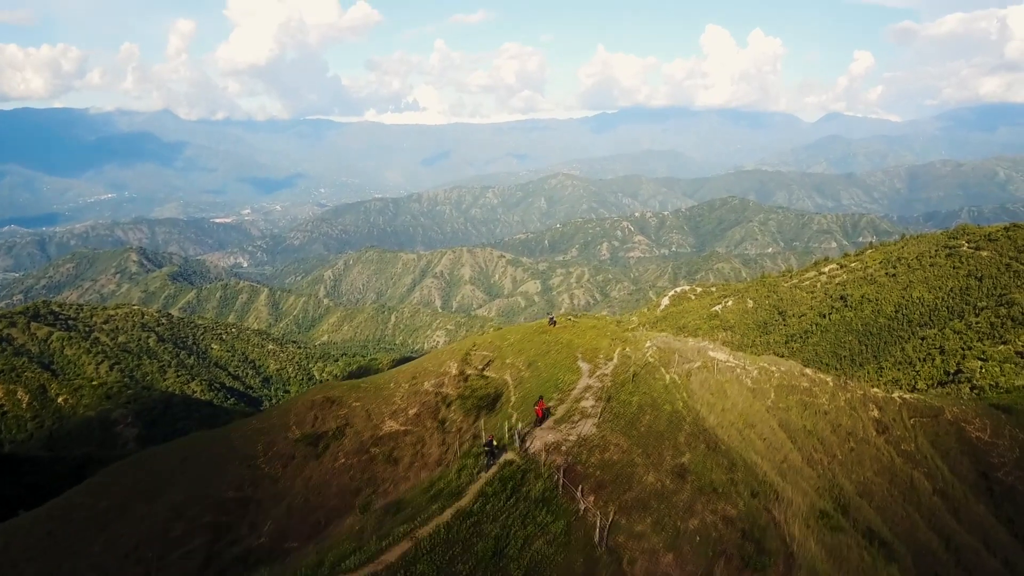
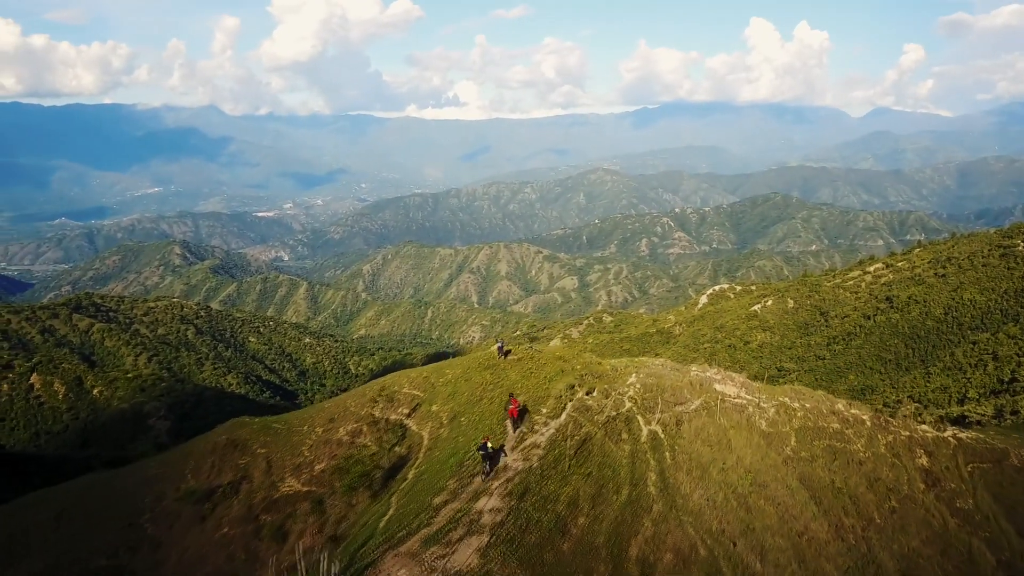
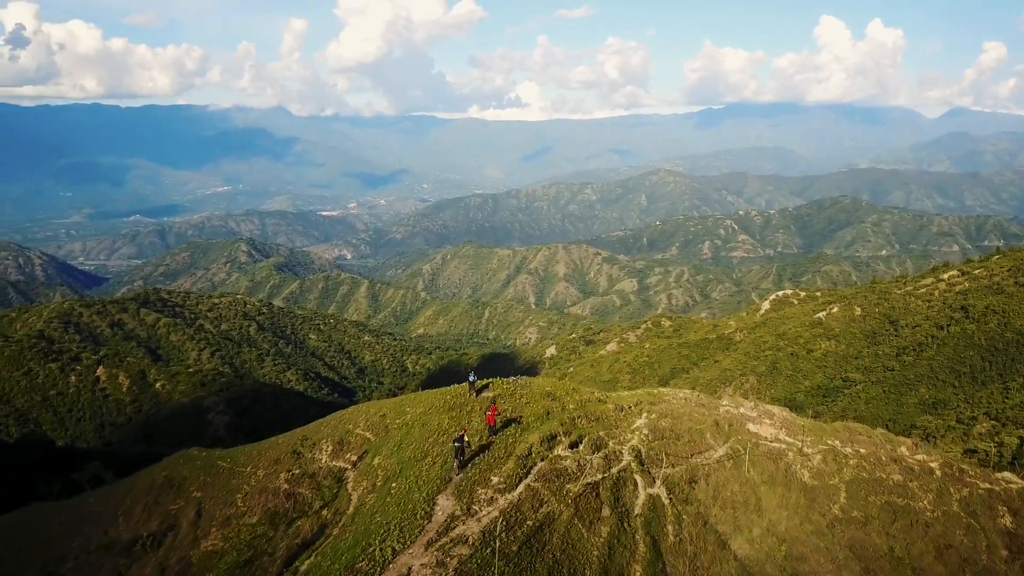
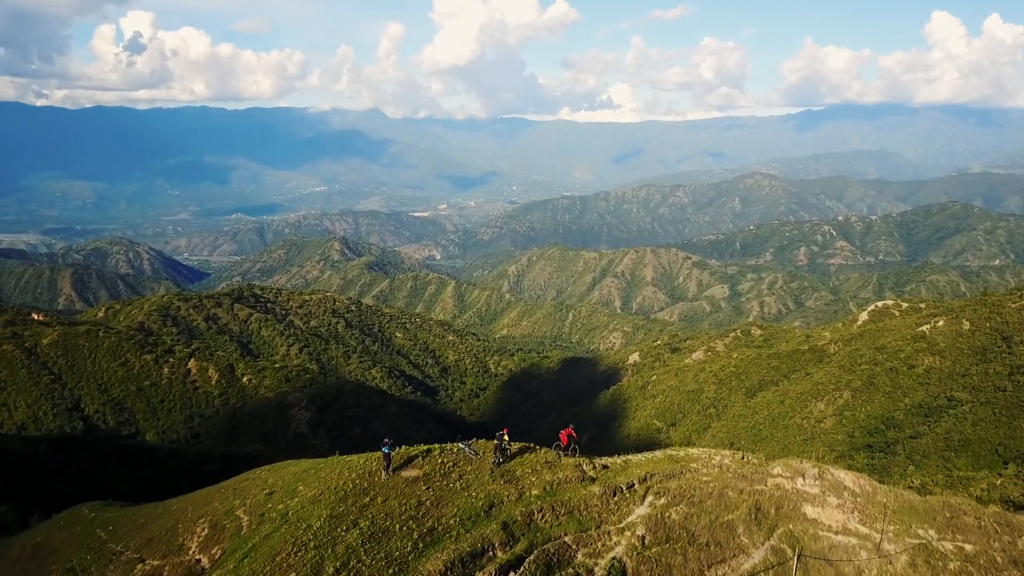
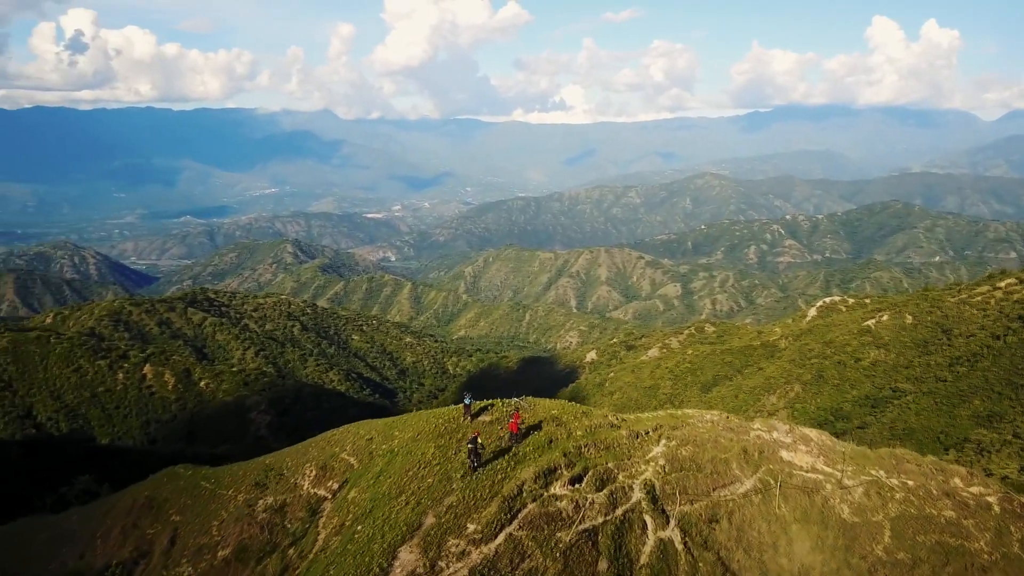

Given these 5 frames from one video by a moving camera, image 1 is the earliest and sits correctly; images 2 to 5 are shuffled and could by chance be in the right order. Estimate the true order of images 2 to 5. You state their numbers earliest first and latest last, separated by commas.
2, 3, 5, 4
